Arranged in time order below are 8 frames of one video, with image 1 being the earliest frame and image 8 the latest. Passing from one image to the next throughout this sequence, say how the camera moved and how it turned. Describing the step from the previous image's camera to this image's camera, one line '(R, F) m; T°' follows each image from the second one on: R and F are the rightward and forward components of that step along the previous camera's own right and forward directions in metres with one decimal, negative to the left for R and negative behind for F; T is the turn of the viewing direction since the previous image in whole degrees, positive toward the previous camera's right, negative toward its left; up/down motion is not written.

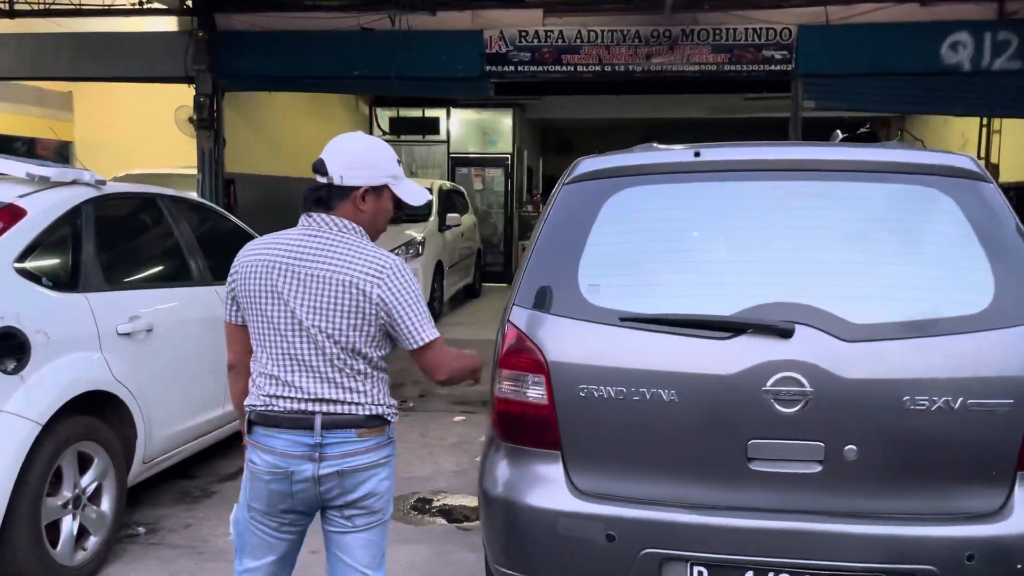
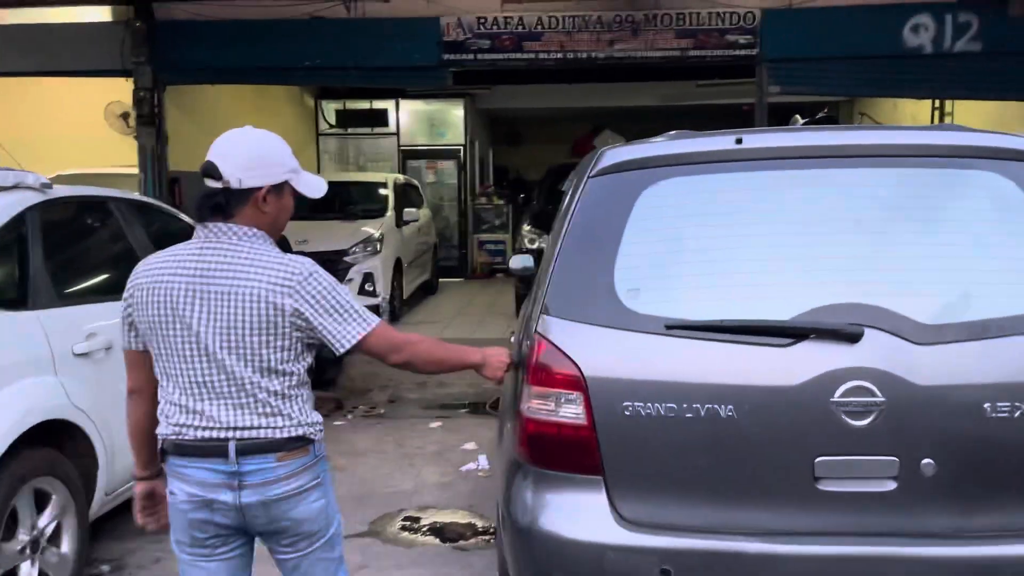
(-0.2, +0.3) m; +4°
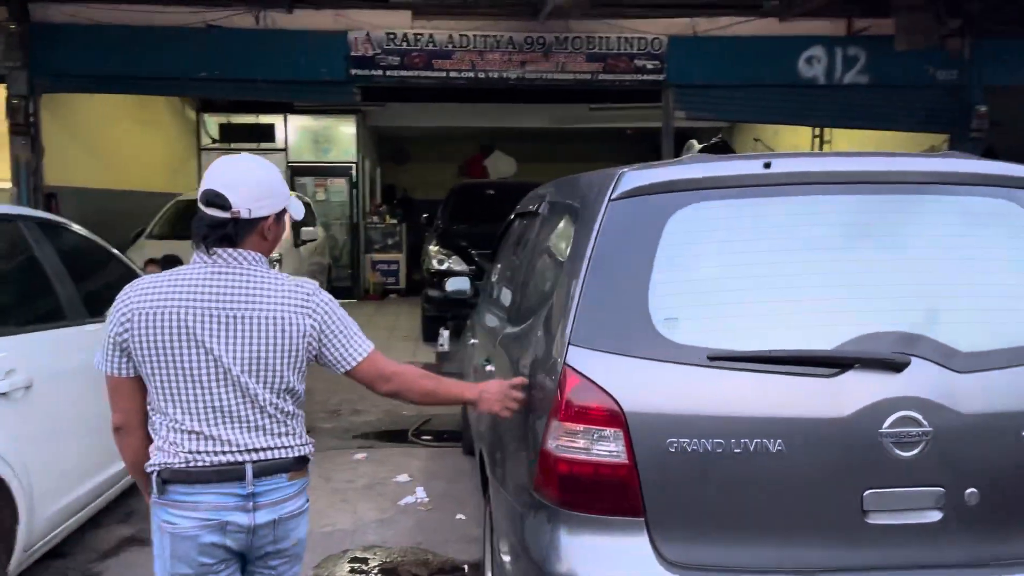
(-0.4, +0.2) m; +8°
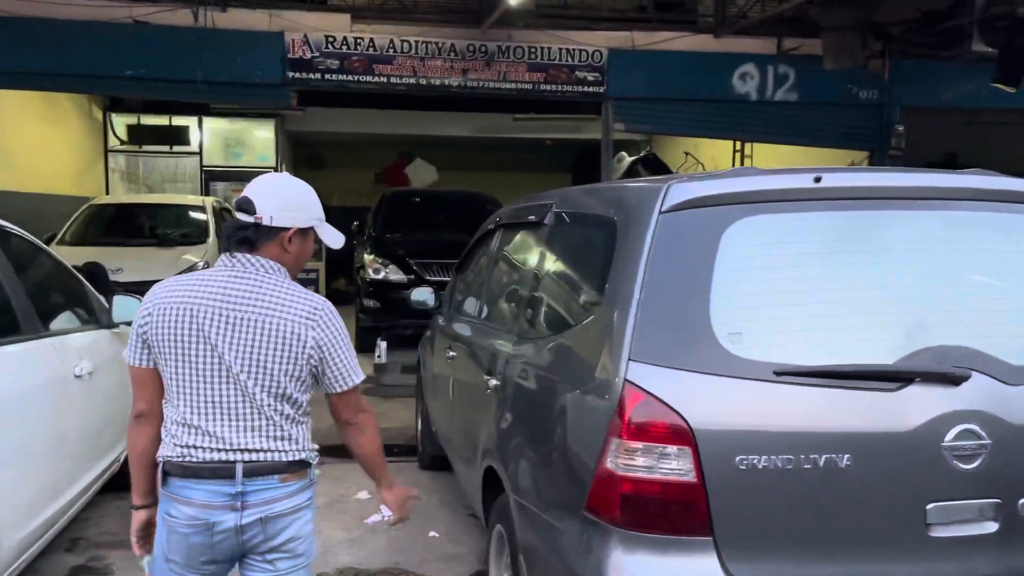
(-0.4, +0.1) m; +6°
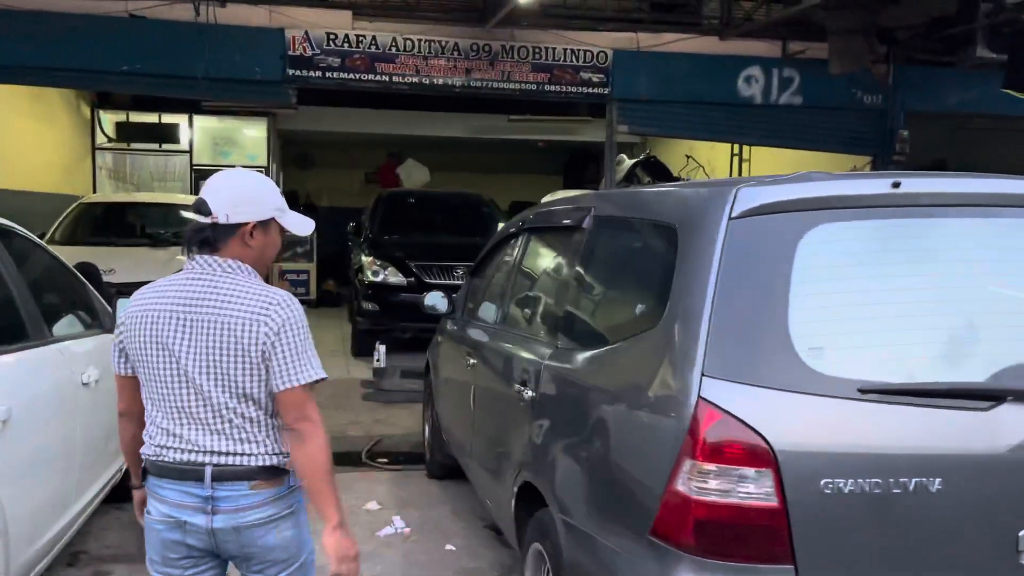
(-0.2, +0.1) m; +1°
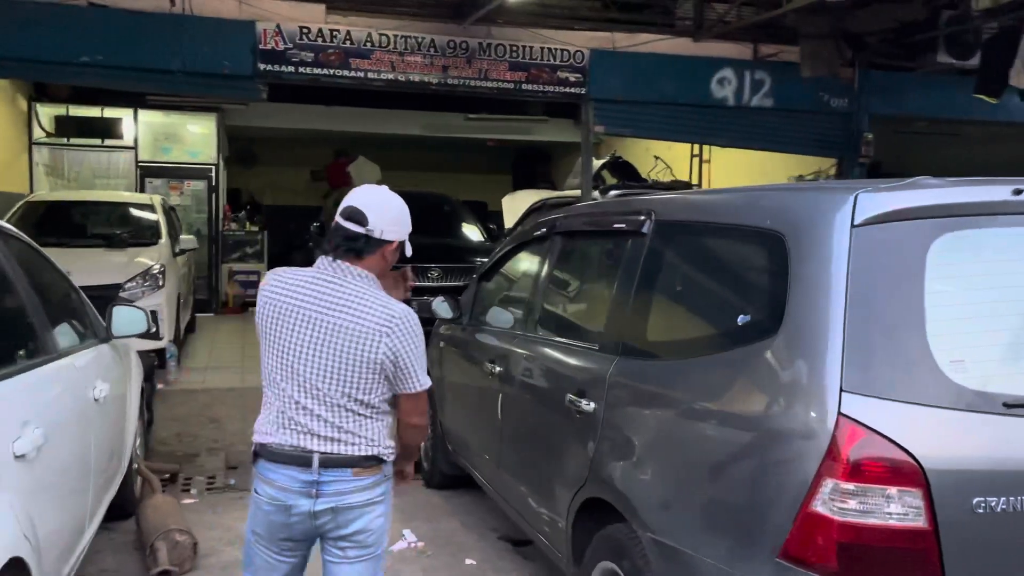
(-0.4, +0.1) m; +5°
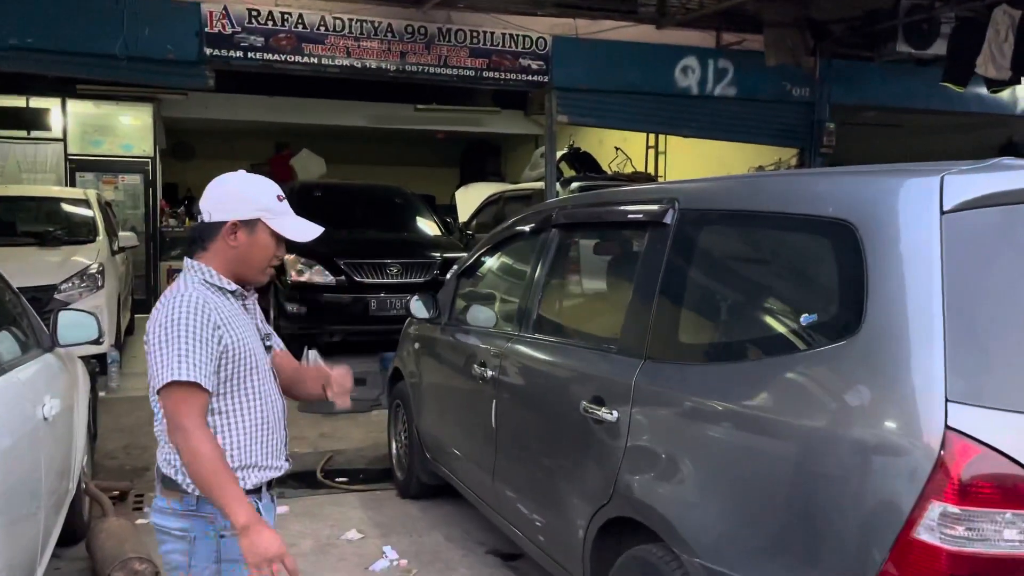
(-0.2, +0.3) m; +4°
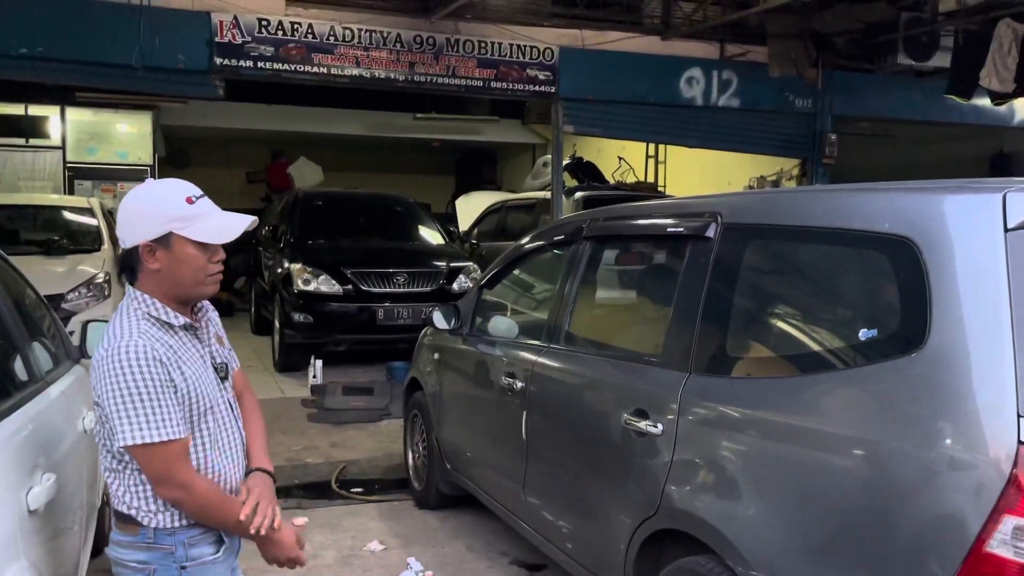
(-0.2, 0.0) m; +1°
